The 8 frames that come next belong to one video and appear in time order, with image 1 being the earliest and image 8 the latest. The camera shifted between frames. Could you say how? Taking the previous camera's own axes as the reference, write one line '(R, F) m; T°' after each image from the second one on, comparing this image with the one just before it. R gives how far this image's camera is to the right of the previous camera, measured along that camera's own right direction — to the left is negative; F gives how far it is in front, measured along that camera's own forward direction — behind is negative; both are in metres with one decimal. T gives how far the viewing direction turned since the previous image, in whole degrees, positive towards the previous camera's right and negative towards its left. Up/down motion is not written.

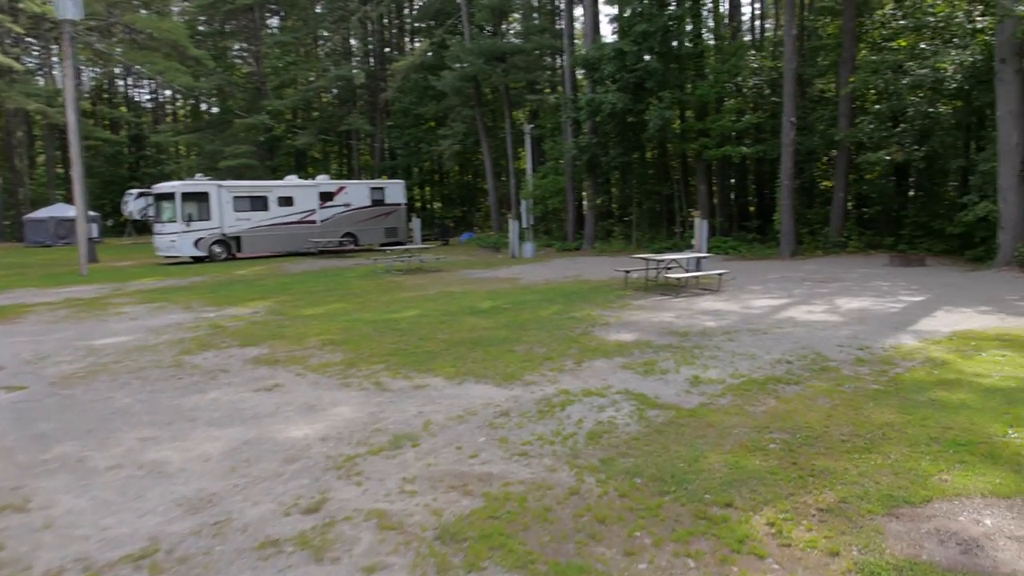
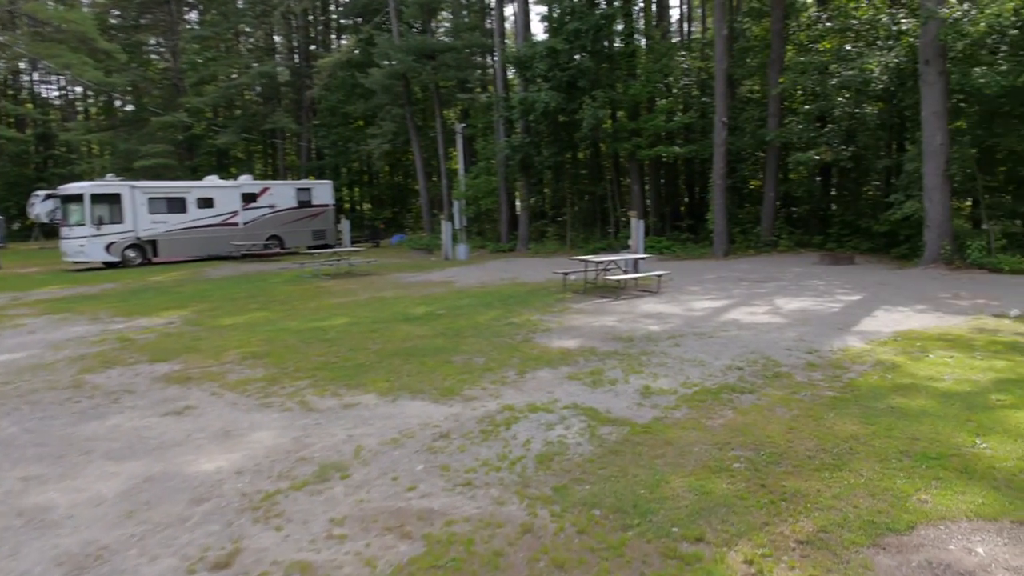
(0.0, +0.5) m; +5°
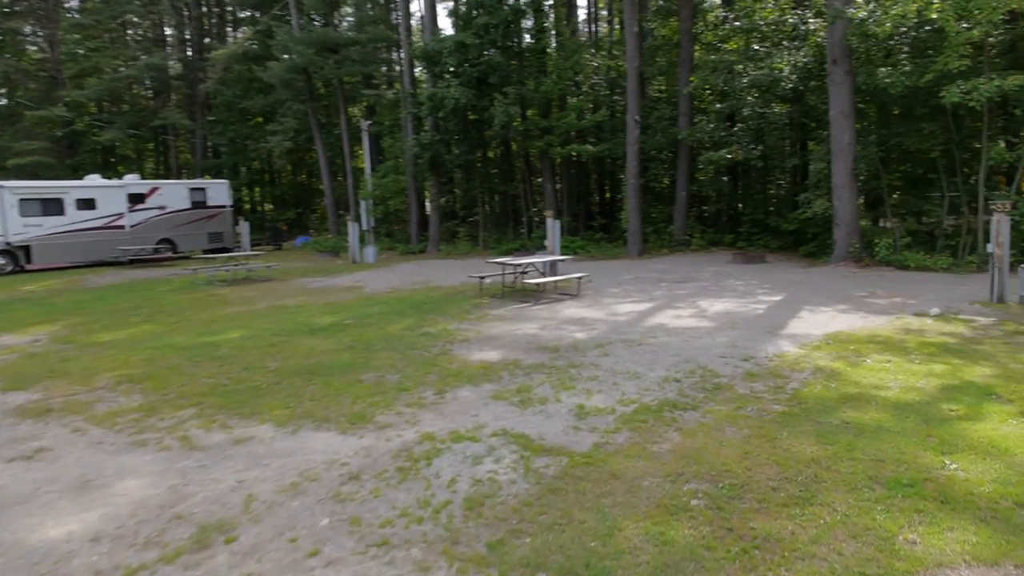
(-0.1, +0.7) m; +7°
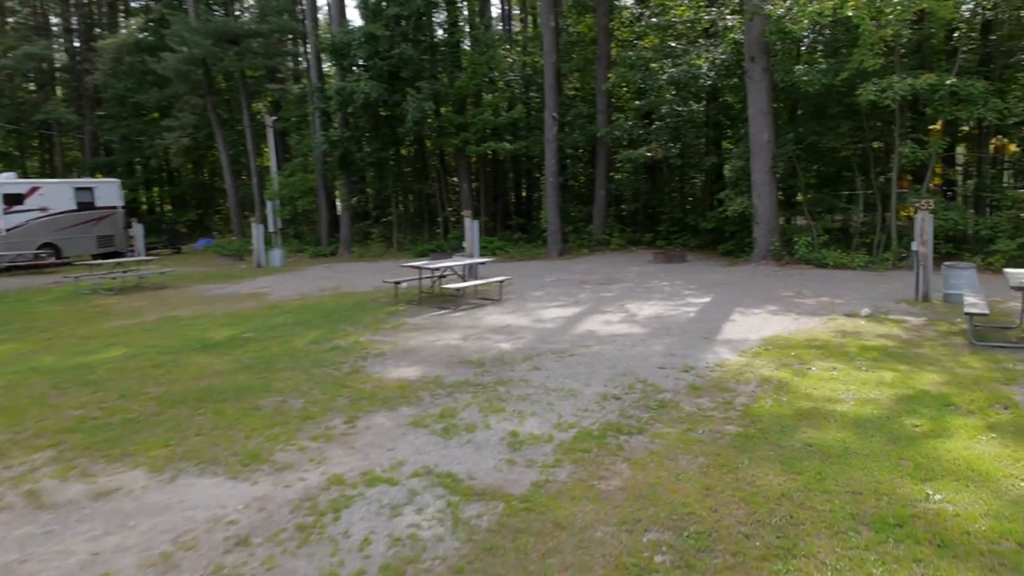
(0.0, +0.7) m; +6°
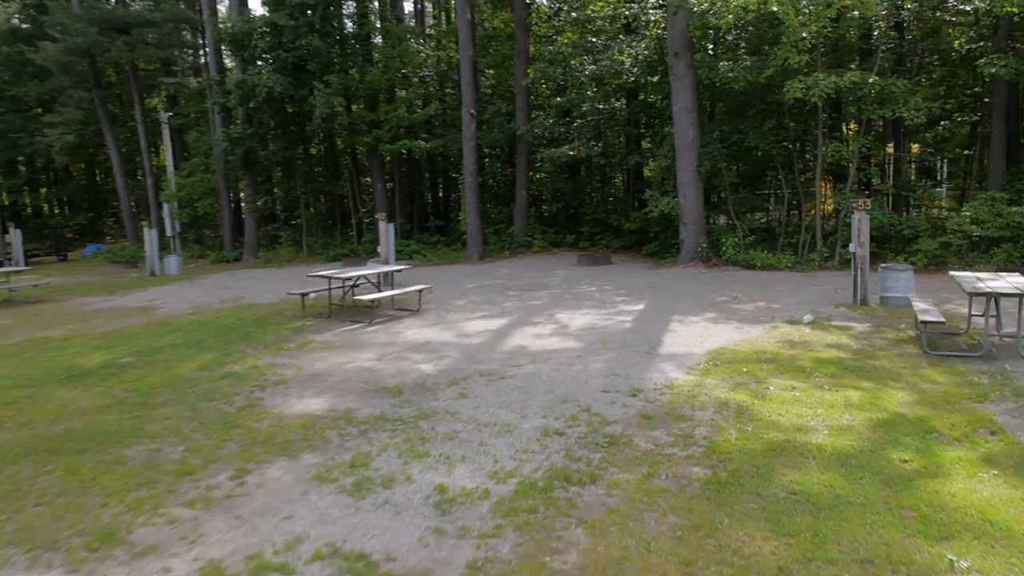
(0.0, +0.8) m; +6°
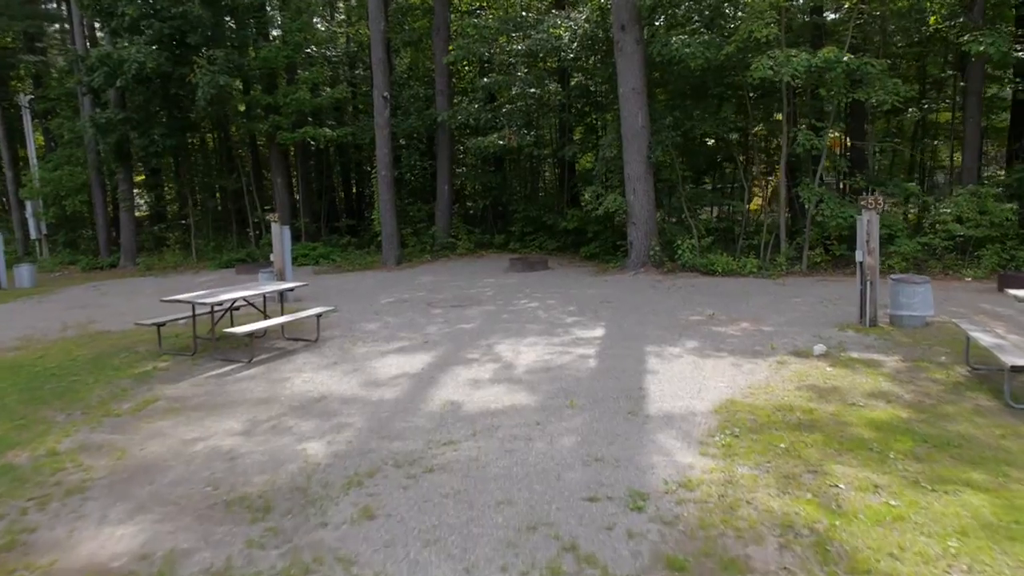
(0.0, +2.1) m; +6°
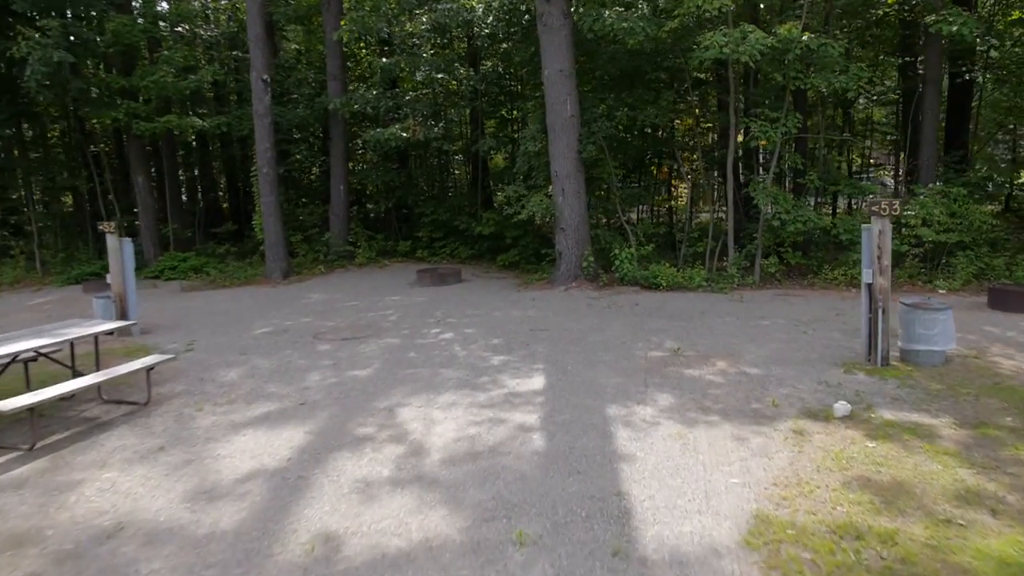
(0.0, +2.0) m; +7°
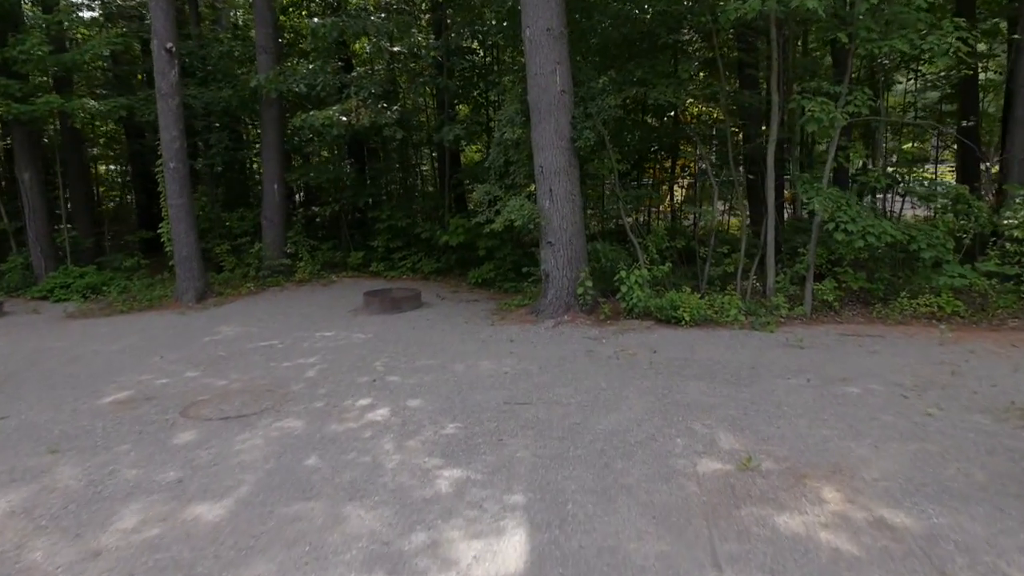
(+0.1, +2.7) m; +1°
